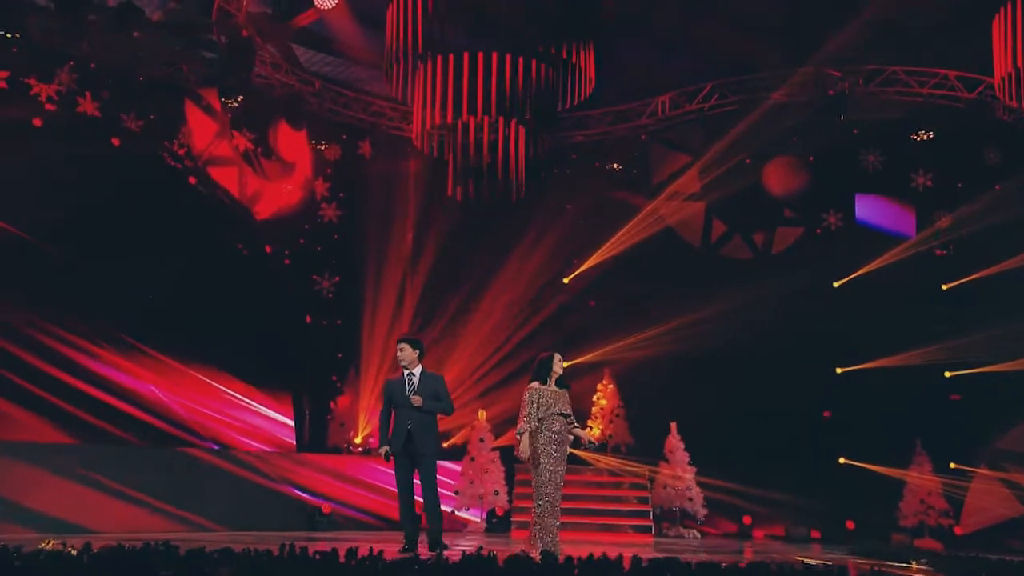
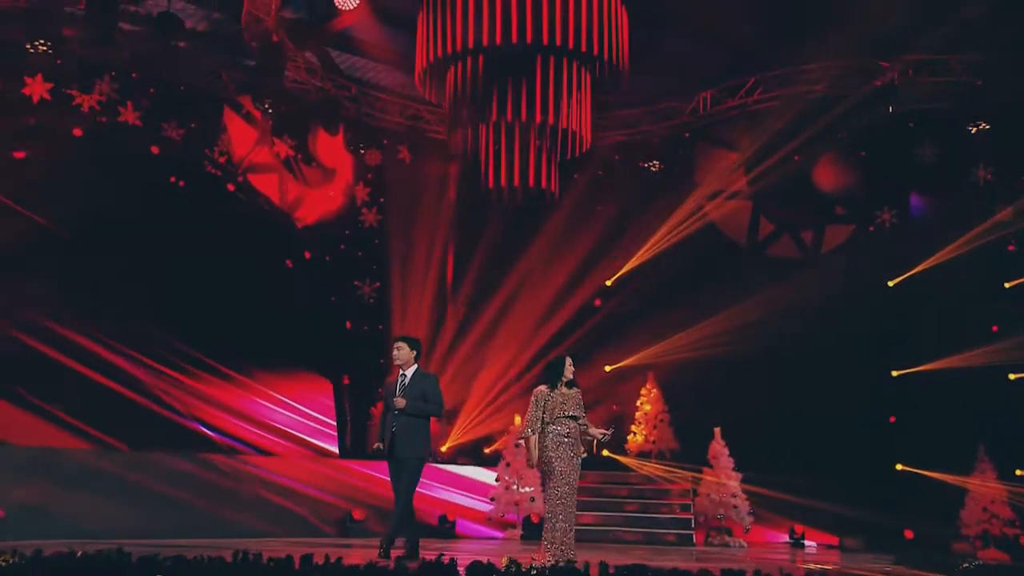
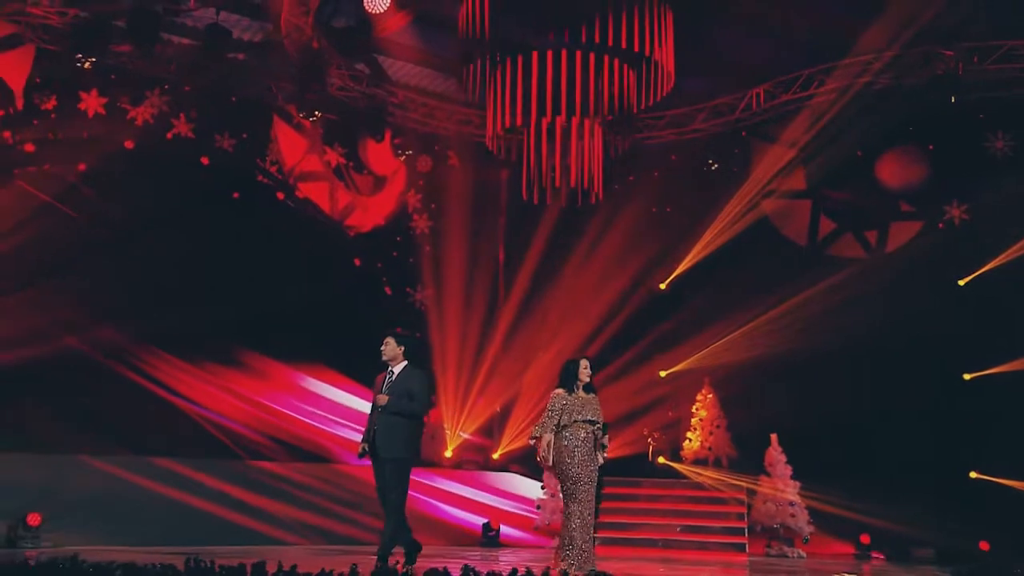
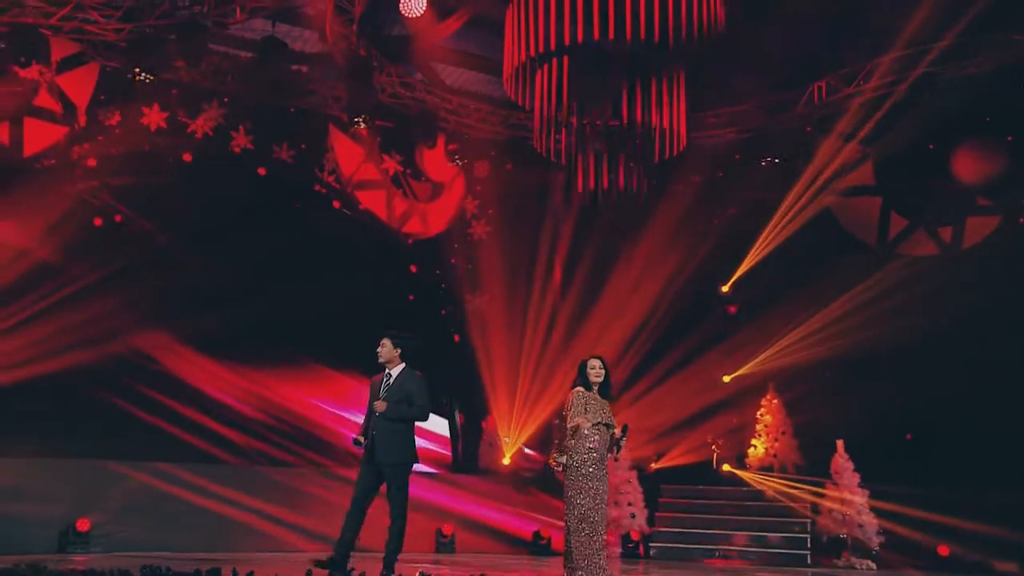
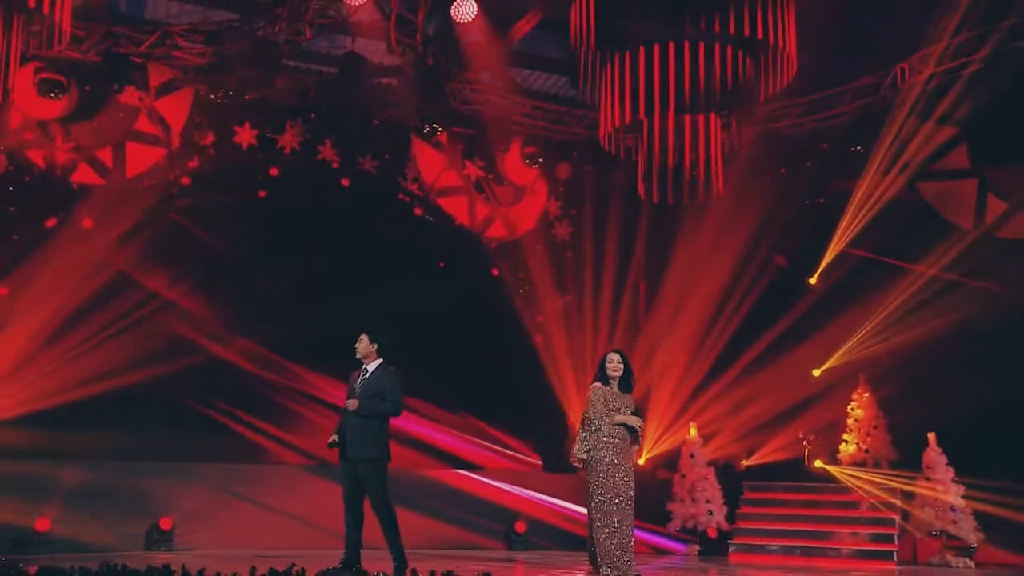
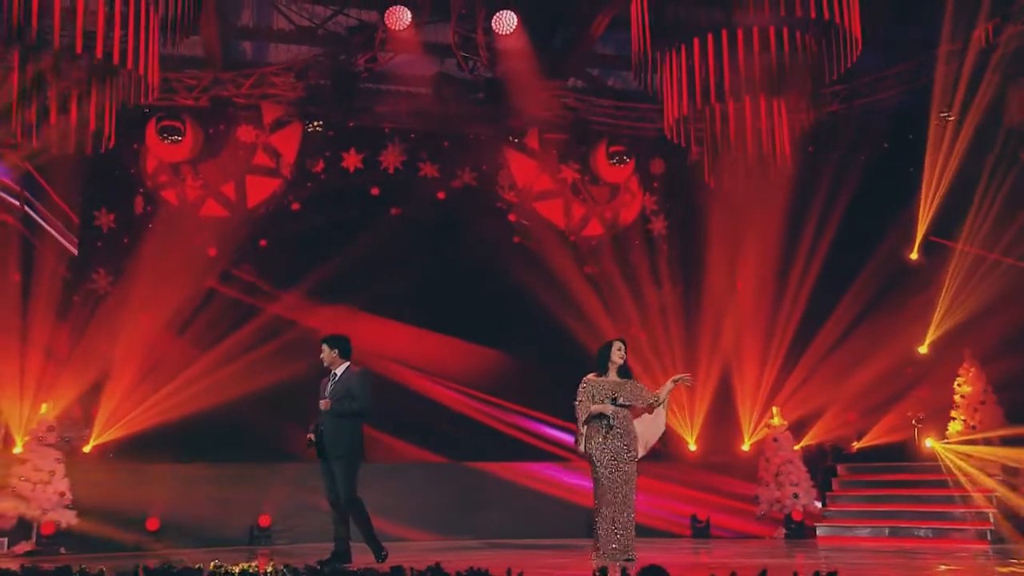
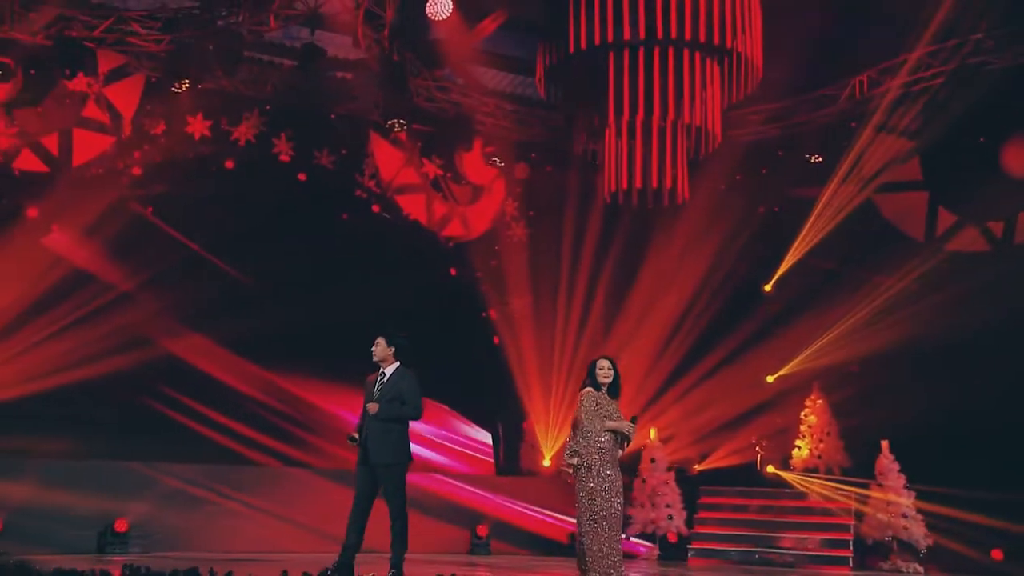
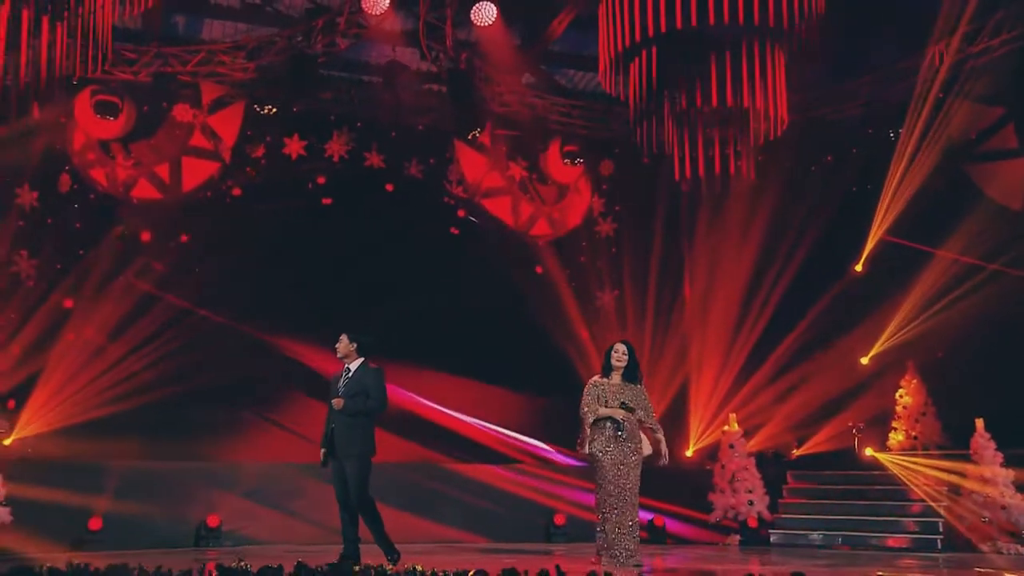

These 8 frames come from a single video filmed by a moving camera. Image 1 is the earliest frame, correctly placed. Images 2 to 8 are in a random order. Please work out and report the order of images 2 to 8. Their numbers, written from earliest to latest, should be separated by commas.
2, 3, 4, 7, 5, 8, 6
